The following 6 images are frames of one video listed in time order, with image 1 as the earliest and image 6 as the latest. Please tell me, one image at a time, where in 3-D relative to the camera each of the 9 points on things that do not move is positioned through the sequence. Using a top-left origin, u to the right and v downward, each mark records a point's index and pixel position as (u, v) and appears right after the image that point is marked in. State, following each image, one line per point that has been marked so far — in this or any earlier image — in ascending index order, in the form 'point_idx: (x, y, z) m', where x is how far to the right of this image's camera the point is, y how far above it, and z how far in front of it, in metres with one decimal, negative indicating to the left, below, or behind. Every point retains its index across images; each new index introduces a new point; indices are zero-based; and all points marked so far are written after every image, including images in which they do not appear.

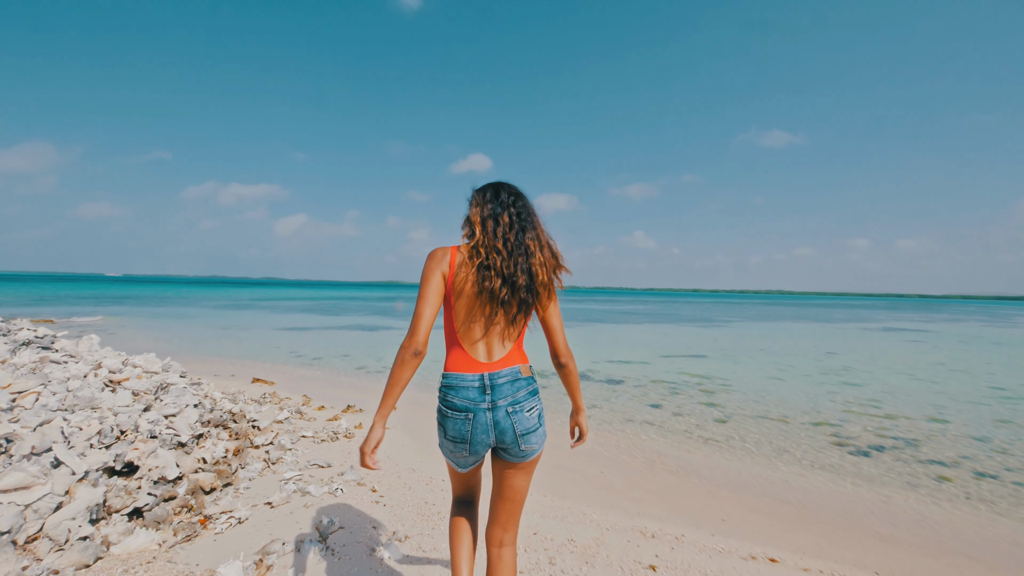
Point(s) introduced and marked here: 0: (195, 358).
0: (-11.0, -2.5, +15.1) m
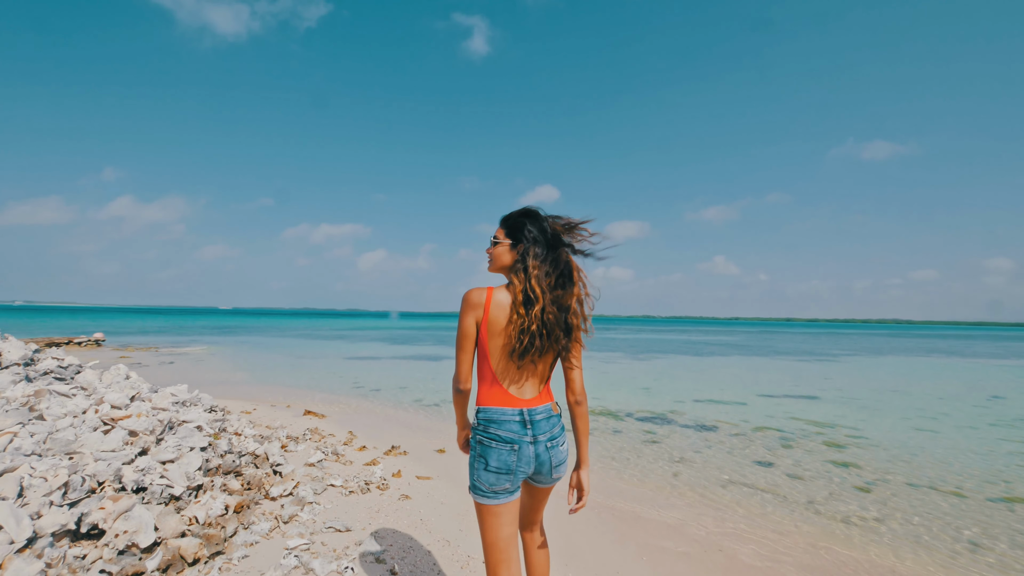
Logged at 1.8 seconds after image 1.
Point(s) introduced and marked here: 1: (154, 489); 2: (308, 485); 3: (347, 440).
0: (-8.8, -3.5, +15.2) m
1: (-3.6, -2.0, +4.4) m
2: (-2.9, -2.8, +6.2) m
3: (-3.3, -3.1, +8.9) m
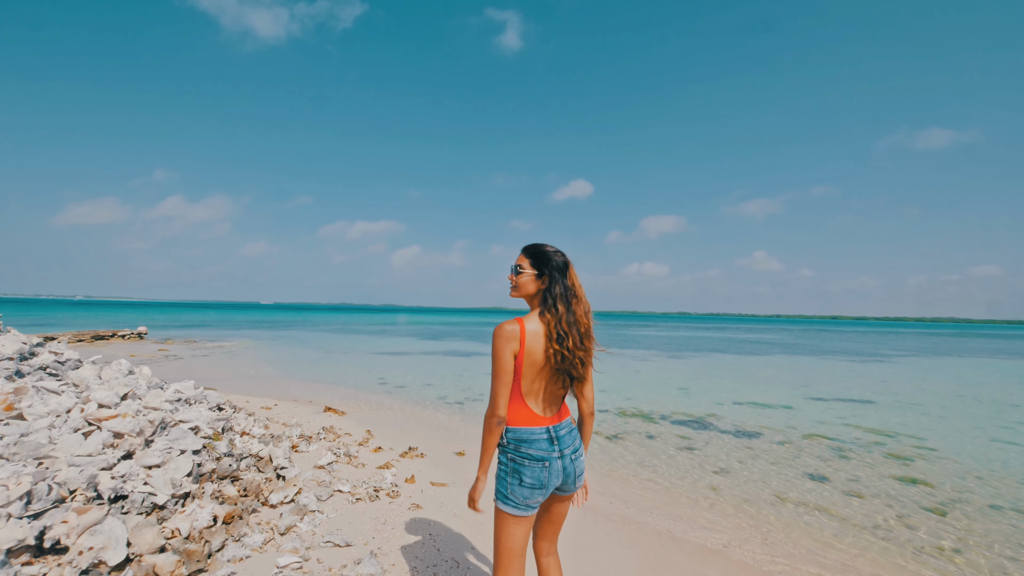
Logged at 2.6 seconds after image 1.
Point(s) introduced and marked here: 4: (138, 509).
0: (-7.9, -3.2, +15.1) m
1: (-3.5, -1.9, +4.0) m
2: (-2.6, -2.7, +5.8) m
3: (-2.9, -3.0, +8.5) m
4: (-3.4, -2.0, +4.0) m
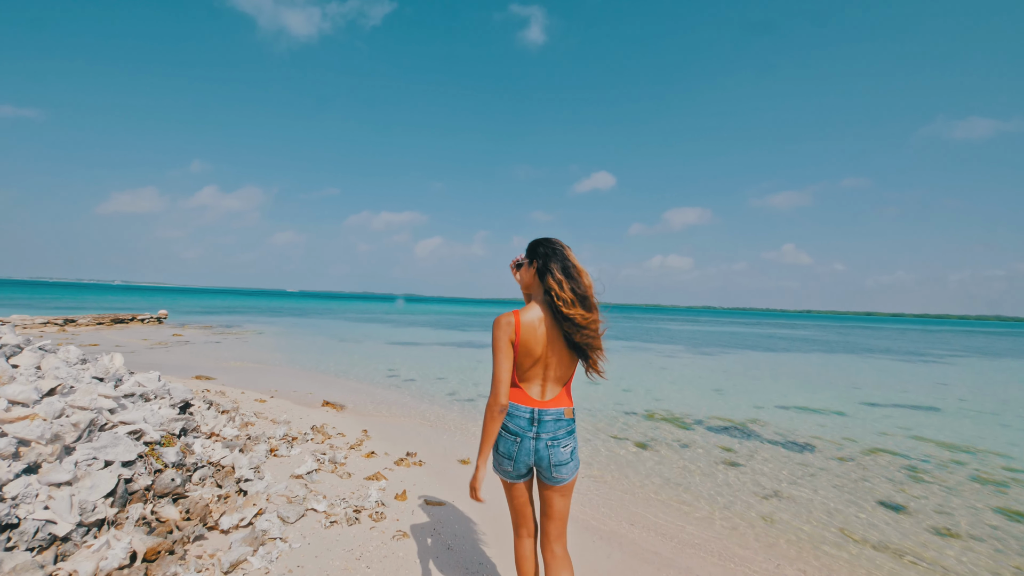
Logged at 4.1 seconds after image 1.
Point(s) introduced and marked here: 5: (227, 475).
0: (-7.3, -2.8, +14.4) m
1: (-3.5, -1.7, +3.1) m
2: (-2.5, -2.4, +4.8) m
3: (-2.7, -2.7, +7.5) m
4: (-3.4, -1.8, +3.0) m
5: (-3.2, -2.1, +4.9) m
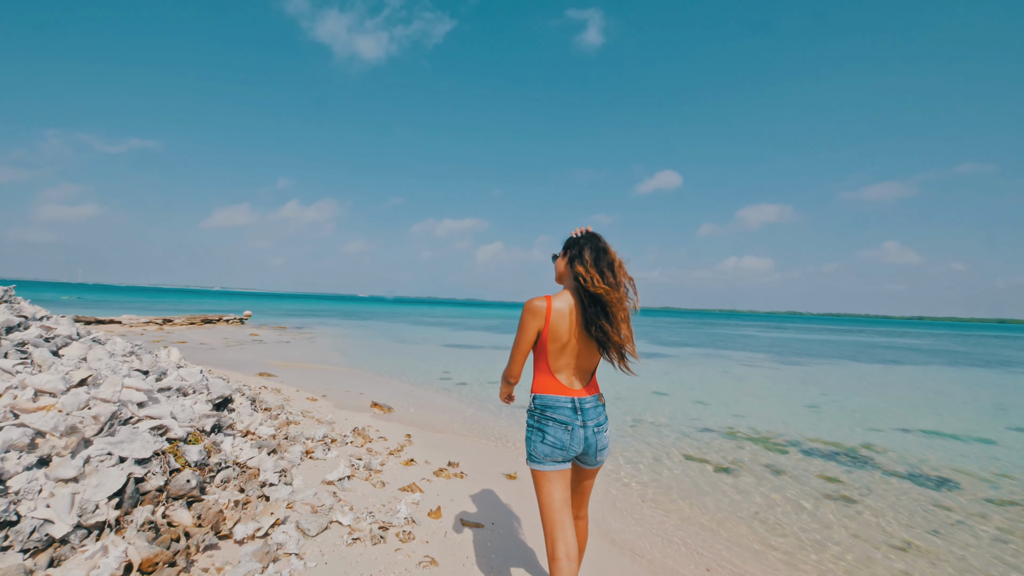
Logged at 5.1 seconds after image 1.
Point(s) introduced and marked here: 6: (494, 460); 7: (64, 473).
0: (-5.5, -2.8, +14.6) m
1: (-3.3, -1.6, +2.8) m
2: (-2.1, -2.3, +4.4) m
3: (-1.9, -2.6, +7.1) m
4: (-3.3, -1.7, +2.8) m
5: (-2.7, -2.0, +4.6) m
6: (-0.4, -2.9, +7.3) m
7: (-3.4, -1.4, +3.3) m
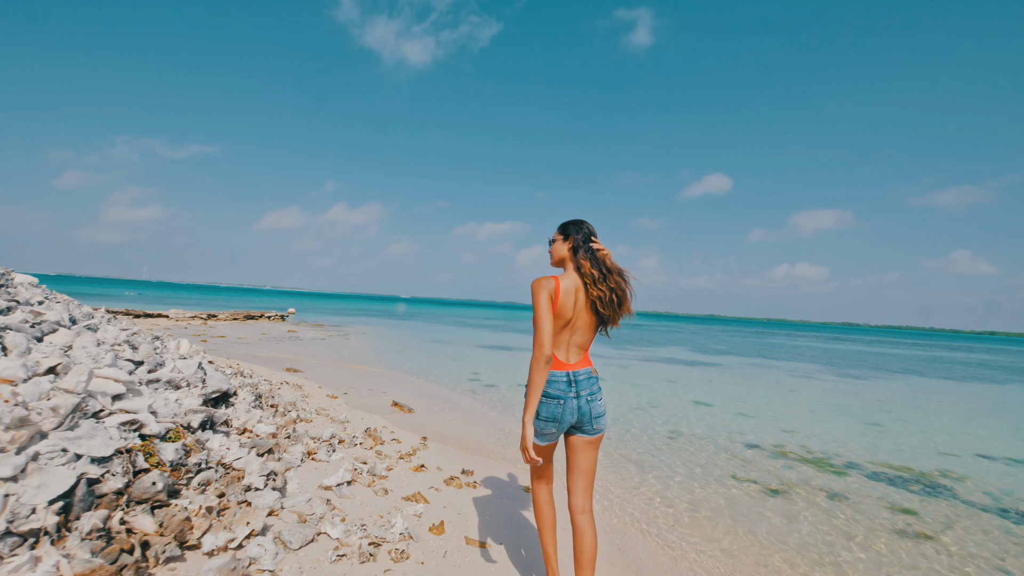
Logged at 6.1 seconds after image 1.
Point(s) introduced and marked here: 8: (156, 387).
0: (-4.5, -2.7, +14.3) m
1: (-3.3, -1.4, +2.4) m
2: (-2.0, -2.2, +3.9) m
3: (-1.5, -2.5, +6.6) m
4: (-3.3, -1.5, +2.4) m
5: (-2.6, -1.8, +4.2) m
6: (-0.1, -2.8, +6.6) m
7: (-3.4, -1.2, +2.9) m
8: (-3.8, -1.0, +4.7) m
